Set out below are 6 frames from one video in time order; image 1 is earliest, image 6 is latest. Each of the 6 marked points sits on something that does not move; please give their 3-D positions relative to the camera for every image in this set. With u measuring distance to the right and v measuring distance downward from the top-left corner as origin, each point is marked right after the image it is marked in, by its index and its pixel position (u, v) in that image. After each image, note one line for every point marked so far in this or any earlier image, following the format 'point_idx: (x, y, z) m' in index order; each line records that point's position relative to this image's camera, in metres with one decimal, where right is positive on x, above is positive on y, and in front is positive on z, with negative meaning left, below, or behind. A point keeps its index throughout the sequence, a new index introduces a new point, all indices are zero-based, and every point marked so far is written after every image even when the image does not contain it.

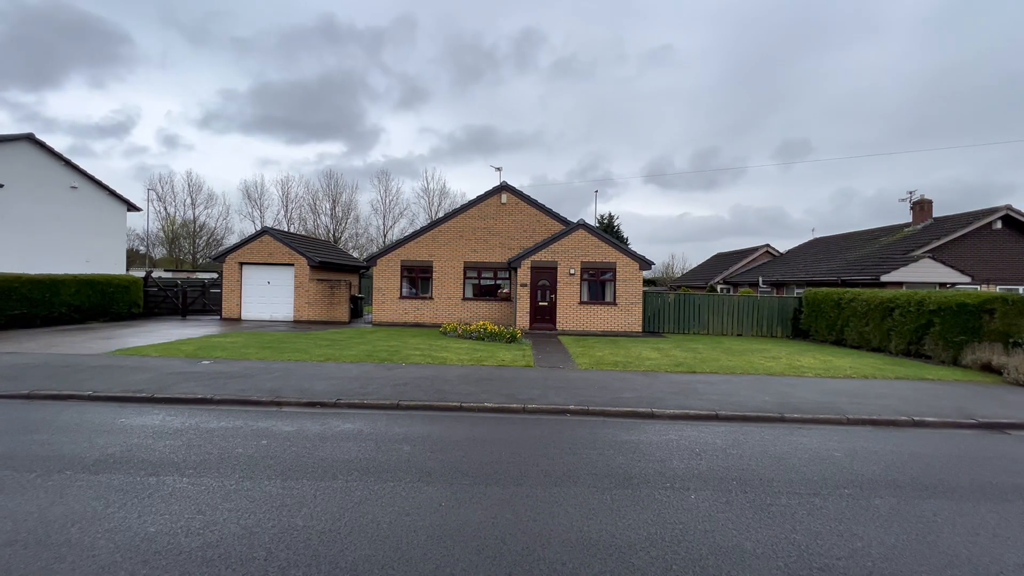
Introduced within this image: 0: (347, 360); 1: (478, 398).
0: (-4.5, -1.9, +12.8) m
1: (-0.7, -2.2, +9.3) m
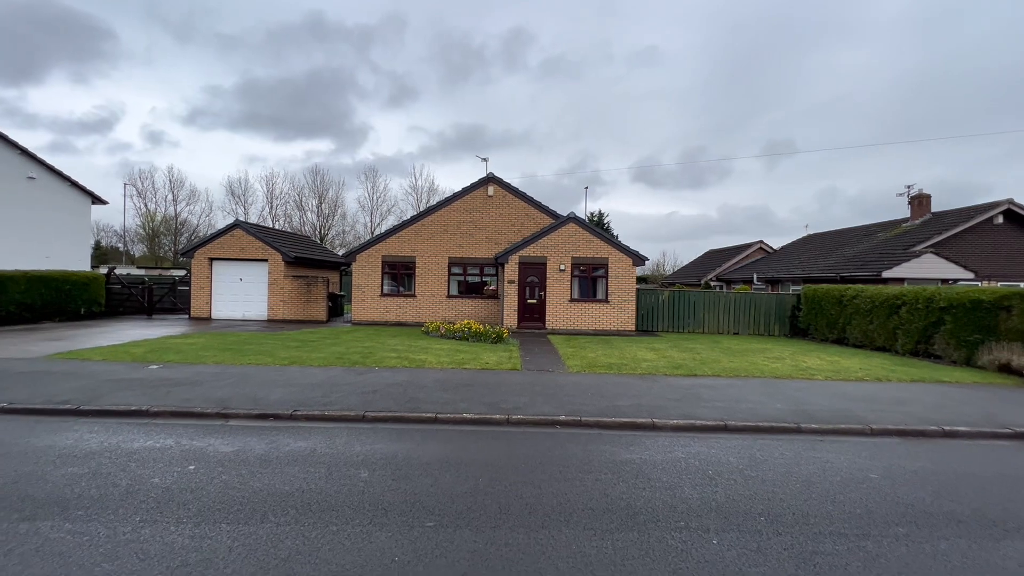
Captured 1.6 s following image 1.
0: (-4.8, -1.8, +11.6) m
1: (-1.0, -2.1, +8.2) m
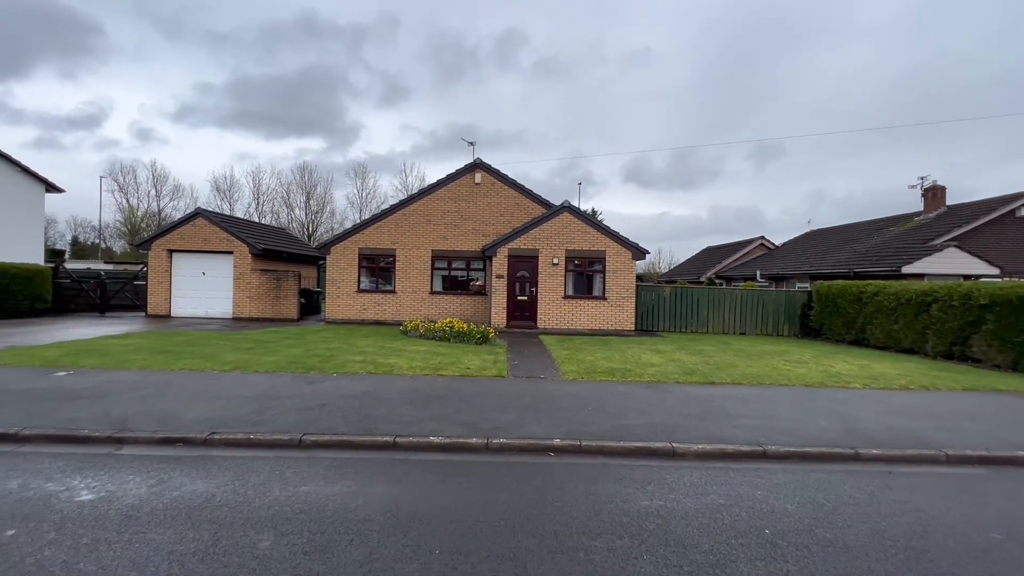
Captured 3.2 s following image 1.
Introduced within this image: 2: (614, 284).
0: (-5.1, -1.7, +9.7) m
1: (-1.2, -1.9, +6.5) m
2: (+4.0, +0.2, +18.6) m
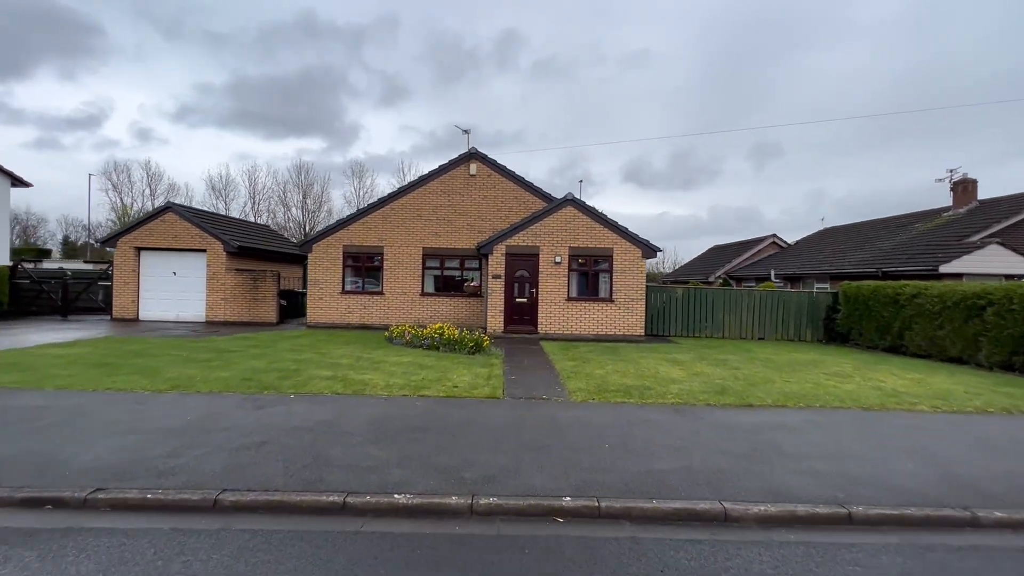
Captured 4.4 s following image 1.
0: (-5.2, -1.7, +8.1) m
1: (-1.3, -2.0, +4.8) m
2: (+3.9, +0.1, +17.0) m
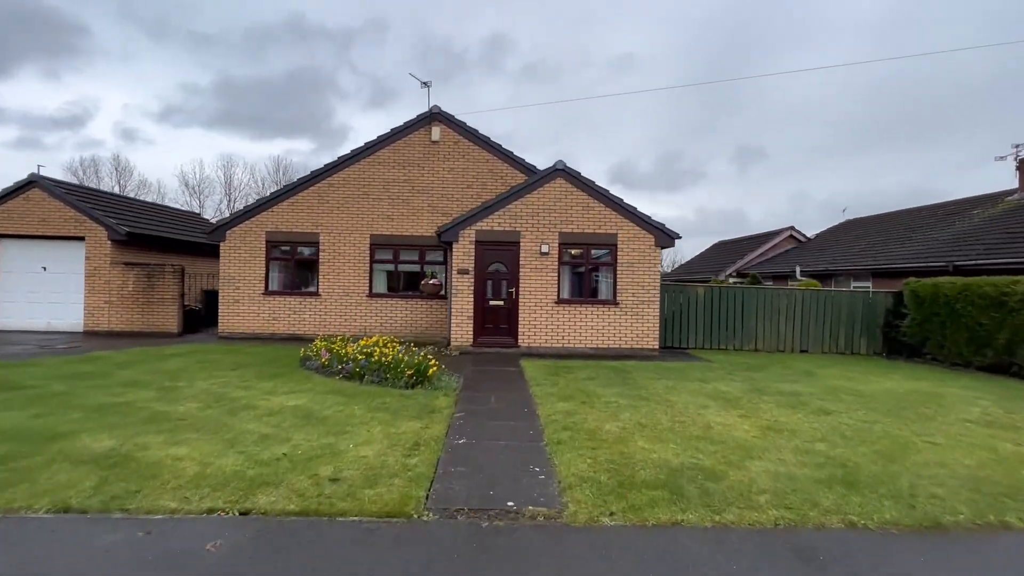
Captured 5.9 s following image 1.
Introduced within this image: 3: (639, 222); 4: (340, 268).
0: (-5.8, -1.7, +3.8) m
1: (-1.8, -1.9, +0.6) m
2: (+3.2, +0.2, +12.9) m
3: (+3.5, +1.8, +12.9) m
4: (-5.3, +0.6, +14.5) m
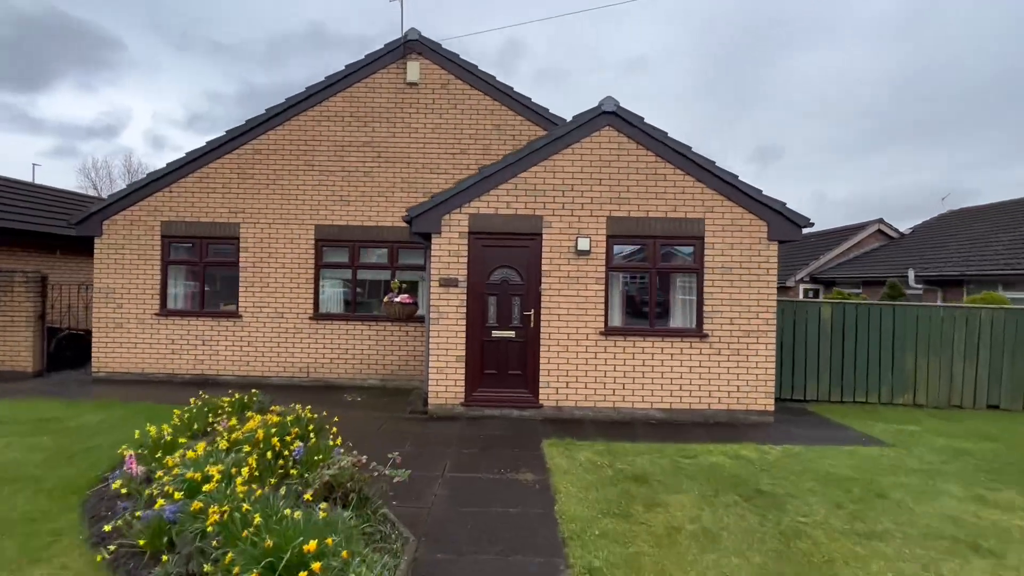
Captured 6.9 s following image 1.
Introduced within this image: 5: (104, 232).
0: (-5.8, -2.0, -1.0) m
1: (-1.9, -2.2, -4.3) m
2: (+3.4, -0.2, +7.8) m
3: (+3.8, +1.4, +7.7) m
4: (-4.9, +0.3, +9.7) m
5: (-8.3, +1.1, +9.7) m
